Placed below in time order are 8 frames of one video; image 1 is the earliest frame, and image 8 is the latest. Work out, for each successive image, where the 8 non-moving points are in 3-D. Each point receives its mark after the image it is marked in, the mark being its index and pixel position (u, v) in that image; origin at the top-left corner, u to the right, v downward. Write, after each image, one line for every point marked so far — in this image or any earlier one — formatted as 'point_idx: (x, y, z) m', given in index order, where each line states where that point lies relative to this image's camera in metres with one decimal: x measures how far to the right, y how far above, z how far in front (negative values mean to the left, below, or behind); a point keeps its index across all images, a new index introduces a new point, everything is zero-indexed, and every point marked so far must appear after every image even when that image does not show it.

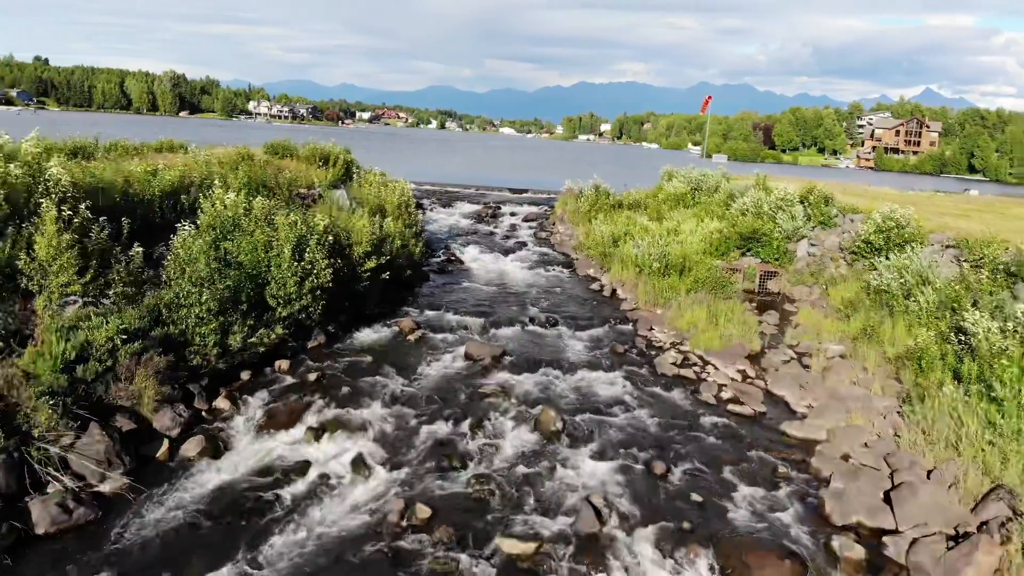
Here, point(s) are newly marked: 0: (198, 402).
0: (-6.3, -2.3, +17.9) m
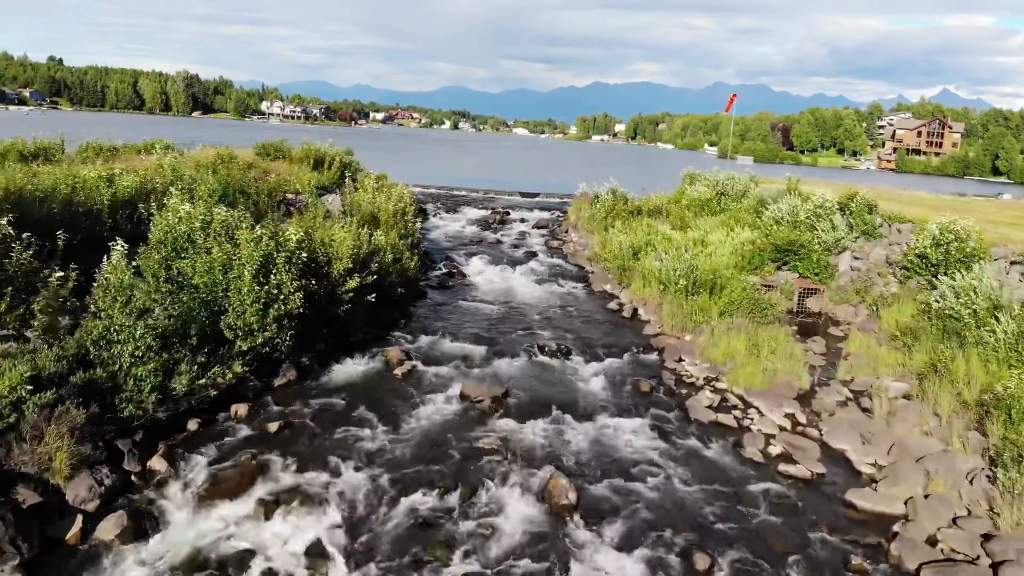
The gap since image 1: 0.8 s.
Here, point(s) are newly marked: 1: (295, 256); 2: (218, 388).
0: (-6.3, -2.8, +14.5) m
1: (-4.6, +0.7, +18.9) m
2: (-5.7, -1.9, +17.2) m
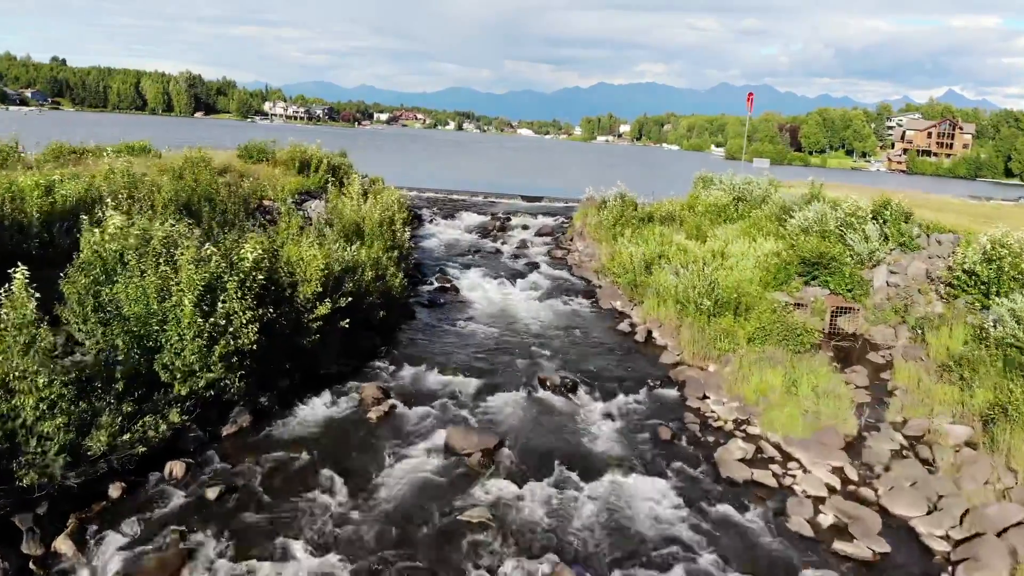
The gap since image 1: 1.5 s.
0: (-6.4, -3.4, +11.6) m
1: (-4.6, +0.2, +16.0) m
2: (-5.8, -2.5, +14.2) m
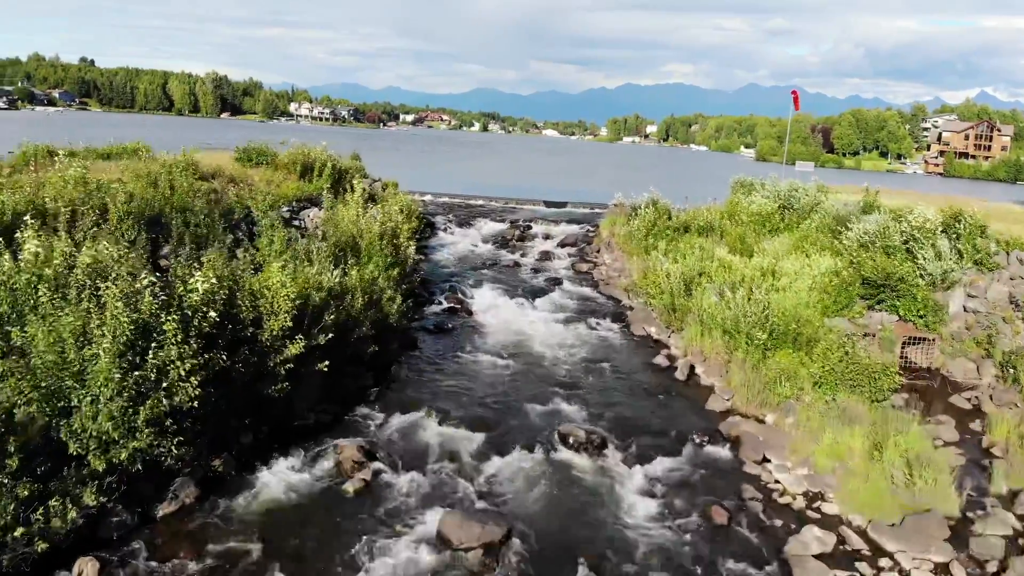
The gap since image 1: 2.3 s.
0: (-6.3, -3.9, +8.4) m
1: (-4.5, -0.4, +12.7) m
2: (-5.6, -3.0, +11.0) m
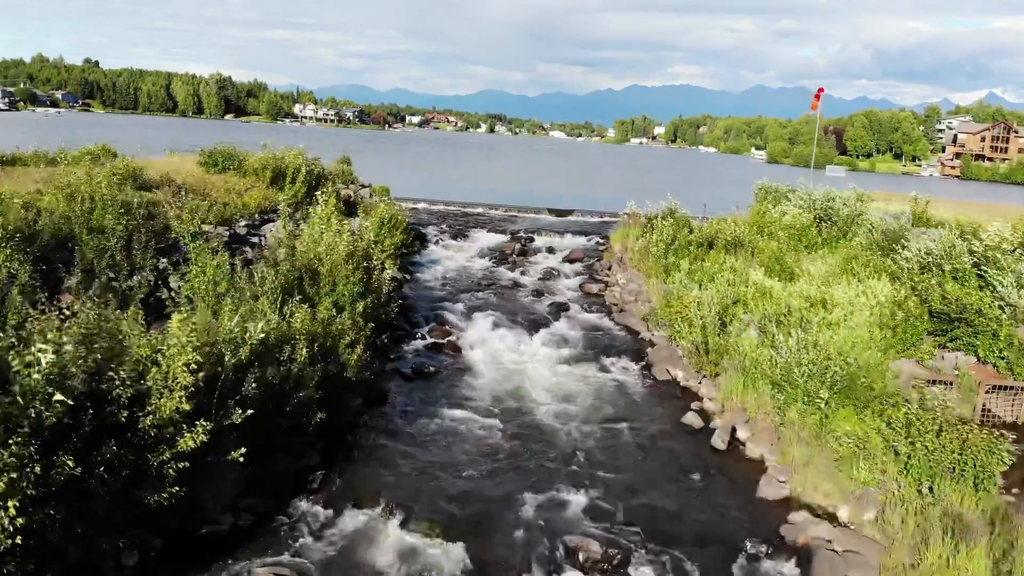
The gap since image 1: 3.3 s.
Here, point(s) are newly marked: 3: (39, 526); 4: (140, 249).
0: (-6.5, -4.6, +4.3) m
1: (-4.6, -1.1, +8.6) m
2: (-5.8, -3.7, +6.9) m
3: (-4.6, -2.3, +8.5) m
4: (-7.2, +0.8, +17.4) m
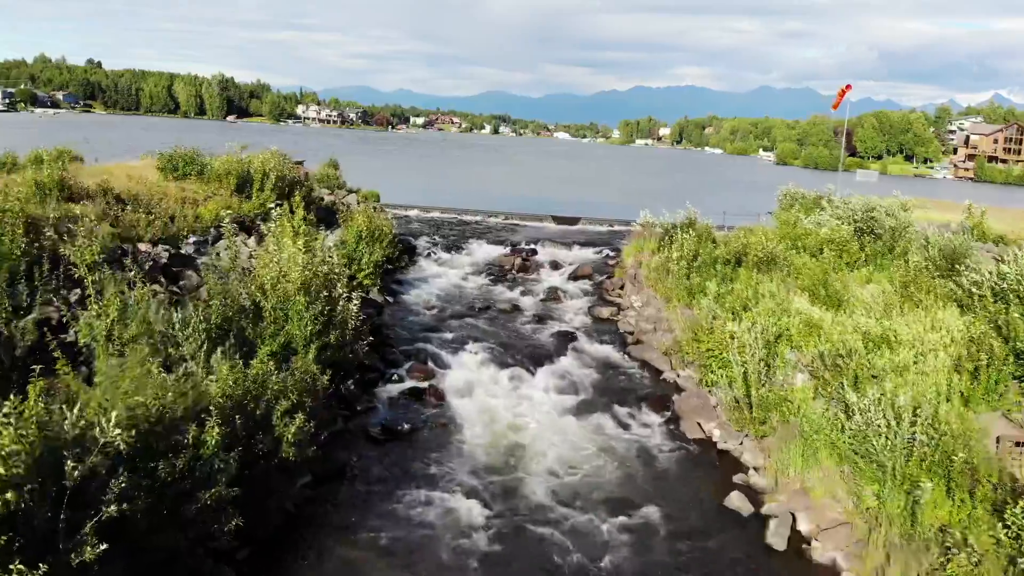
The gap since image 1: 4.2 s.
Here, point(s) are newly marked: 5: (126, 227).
0: (-6.7, -5.2, +0.7) m
1: (-4.8, -1.7, +5.1) m
2: (-6.0, -4.4, +3.4) m
3: (-4.7, -3.0, +4.9) m
4: (-7.3, +0.1, +13.8) m
5: (-7.9, +1.3, +18.5) m
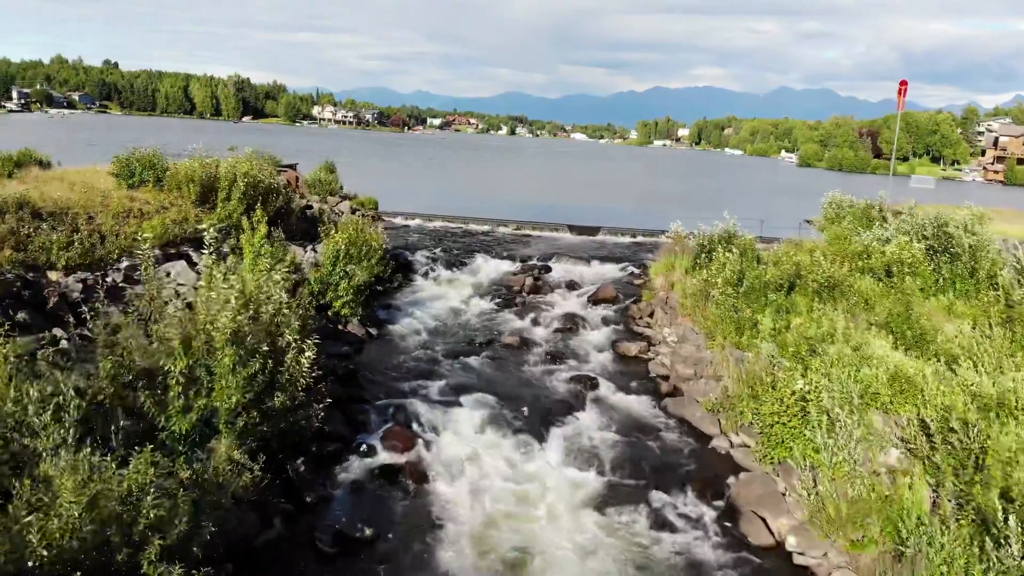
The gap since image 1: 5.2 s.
0: (-6.9, -5.9, -3.1) m
1: (-4.9, -2.4, +1.2) m
2: (-6.2, -5.0, -0.4) m
3: (-4.9, -3.6, +1.1) m
4: (-7.3, -0.5, +10.1) m
5: (-7.8, +0.7, +14.7) m
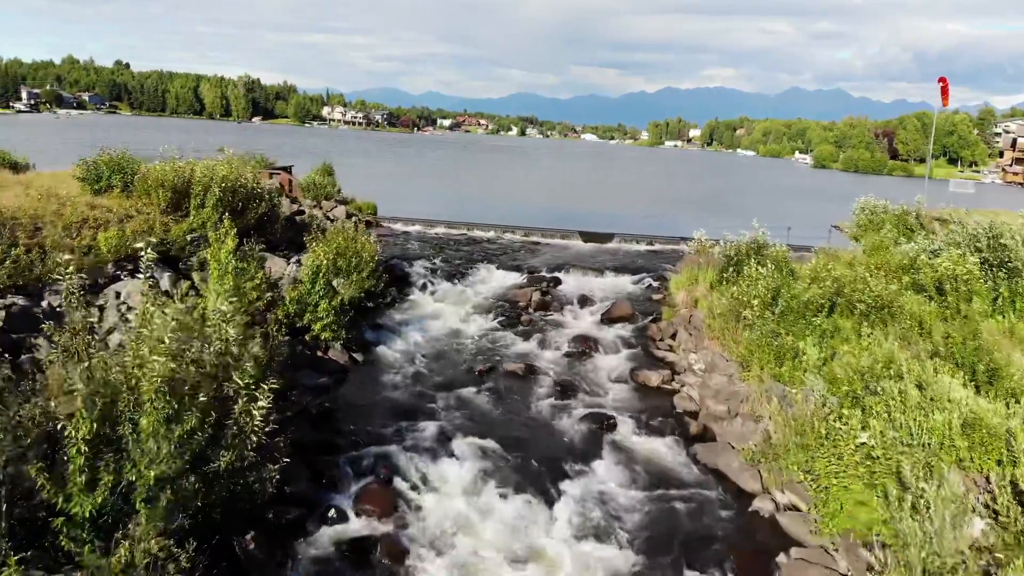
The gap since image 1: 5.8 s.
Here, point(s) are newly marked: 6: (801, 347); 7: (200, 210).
0: (-7.1, -6.2, -5.3) m
1: (-5.0, -2.7, -1.0) m
2: (-6.3, -5.4, -2.7) m
3: (-5.0, -4.0, -1.1) m
4: (-7.3, -0.9, +7.9) m
5: (-7.8, +0.3, +12.5) m
6: (+5.0, -1.1, +15.6) m
7: (-6.8, +1.6, +19.5) m
